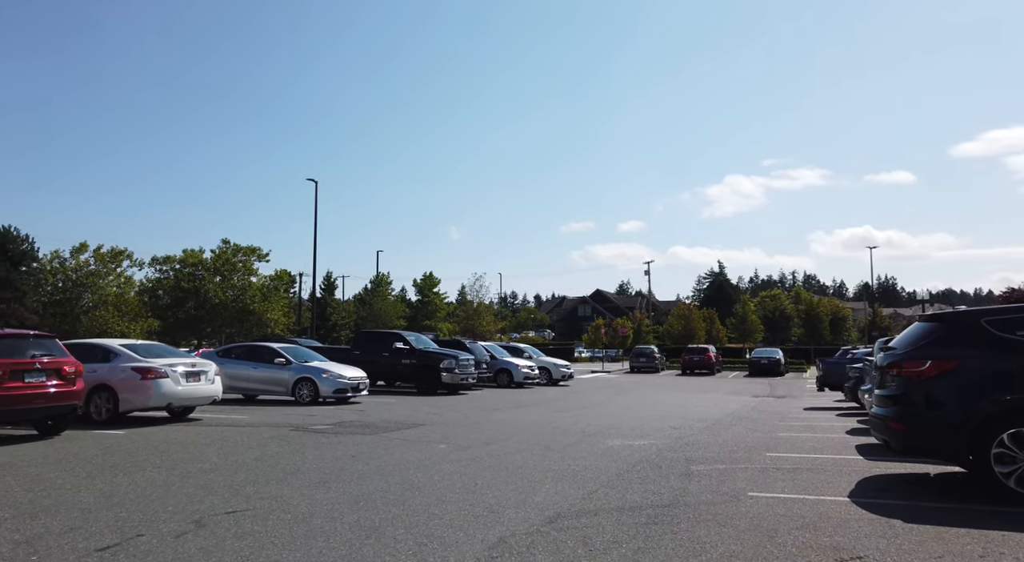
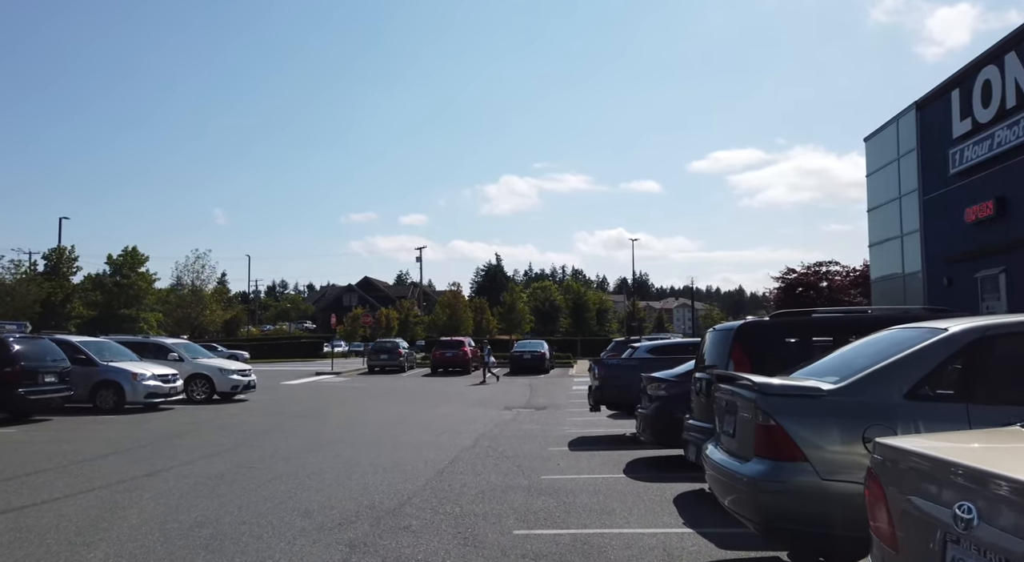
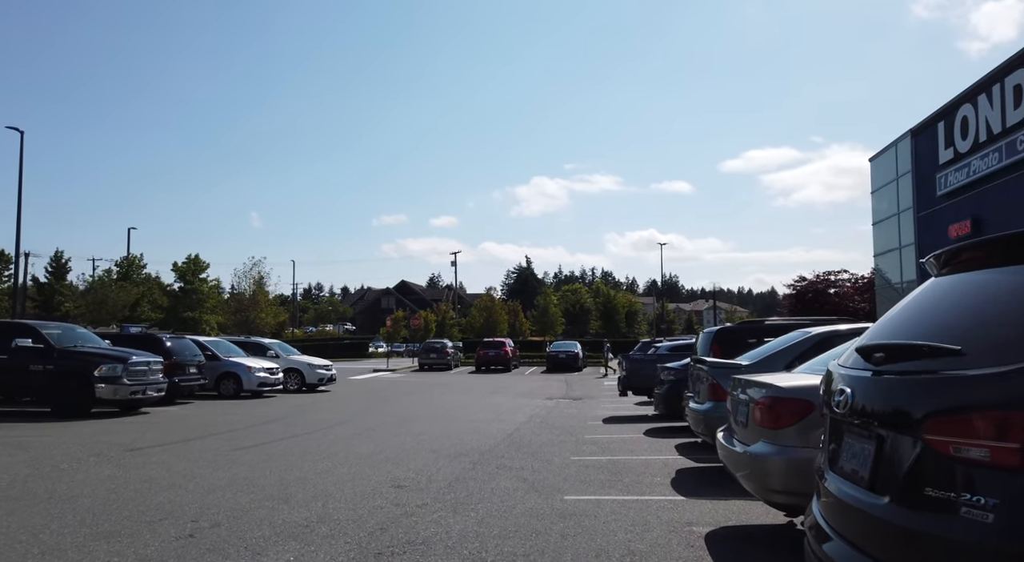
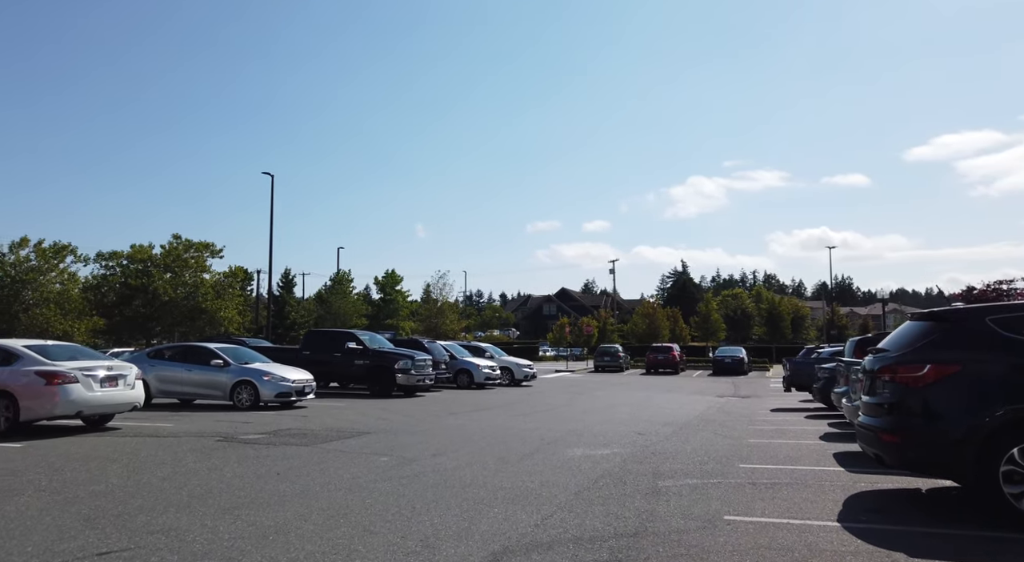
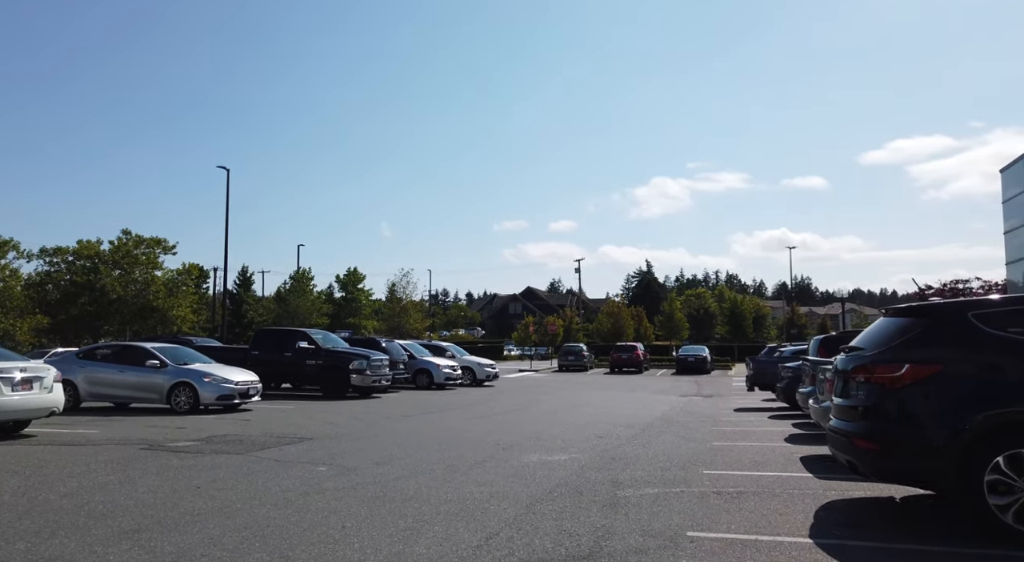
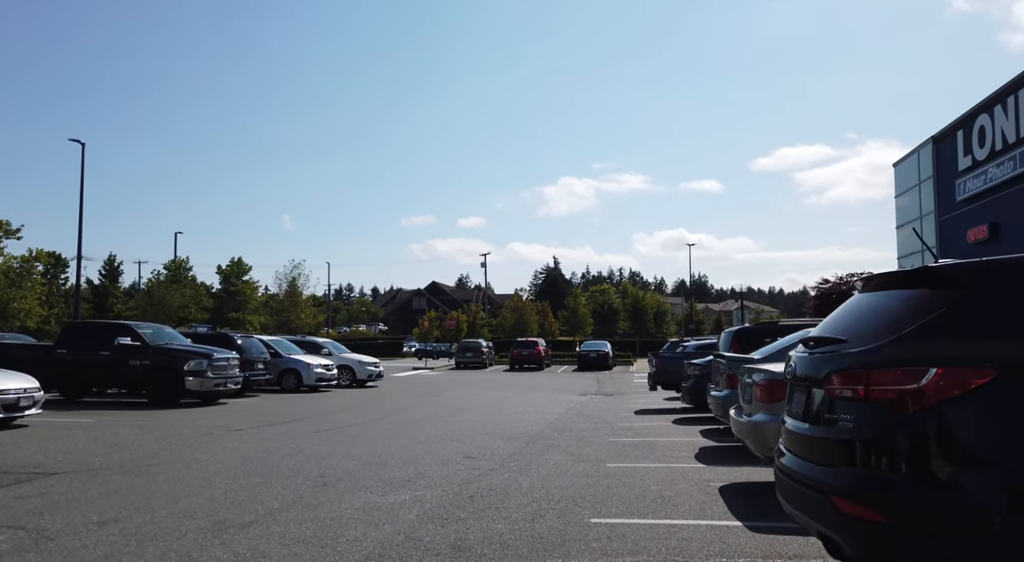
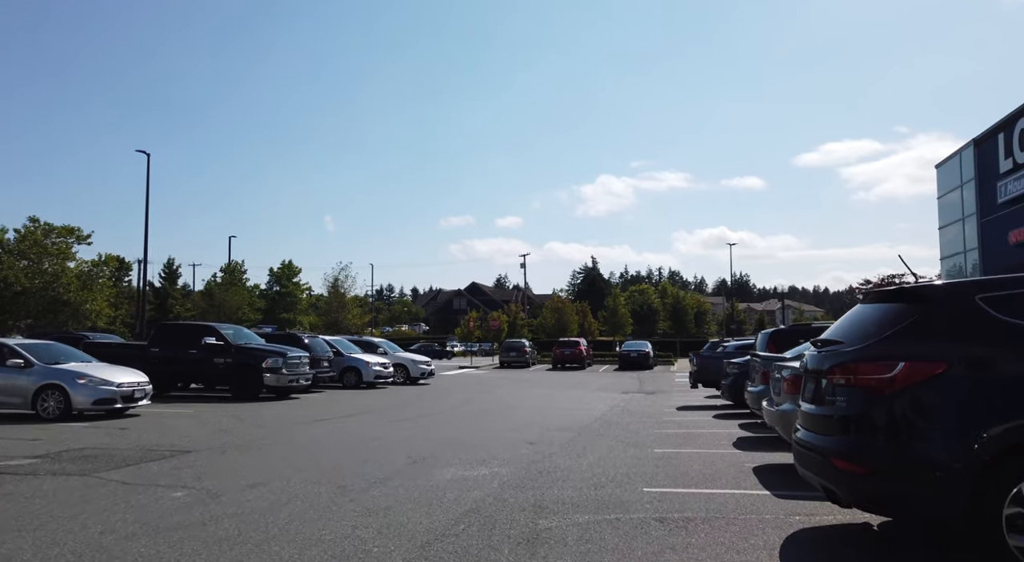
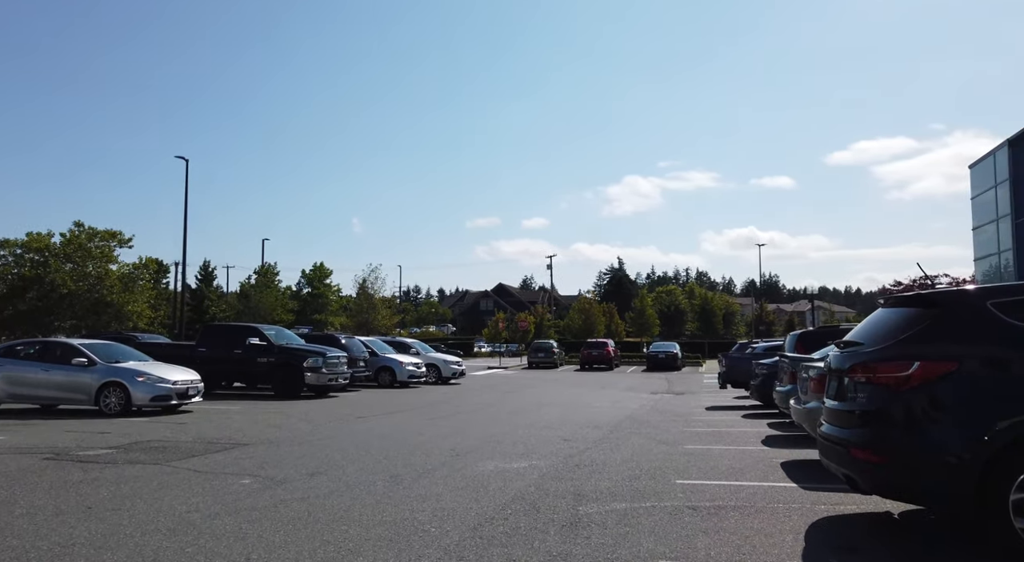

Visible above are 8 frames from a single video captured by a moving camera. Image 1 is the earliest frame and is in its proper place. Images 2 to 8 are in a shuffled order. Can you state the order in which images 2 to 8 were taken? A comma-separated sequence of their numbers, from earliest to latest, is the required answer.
4, 5, 8, 7, 6, 3, 2
